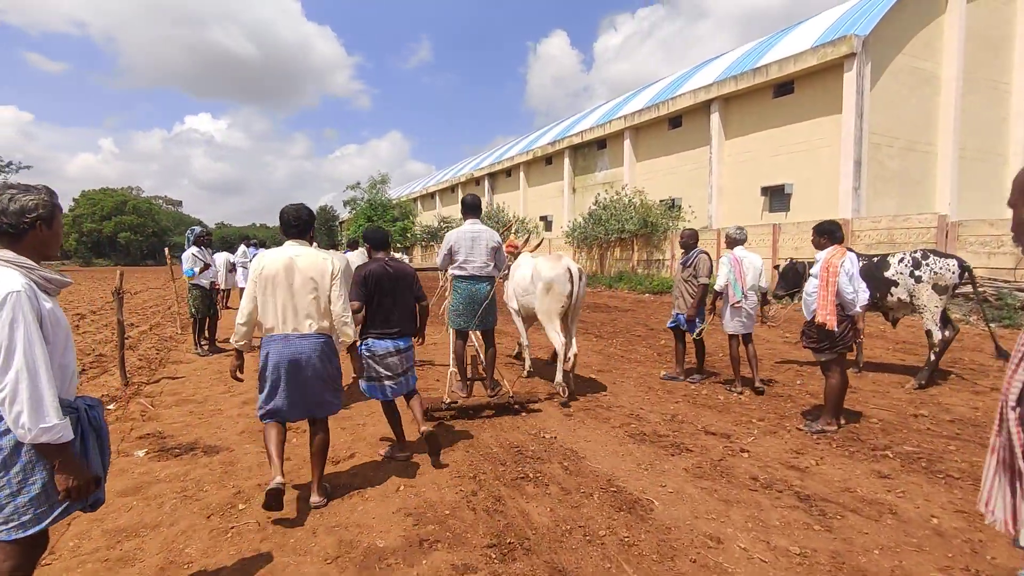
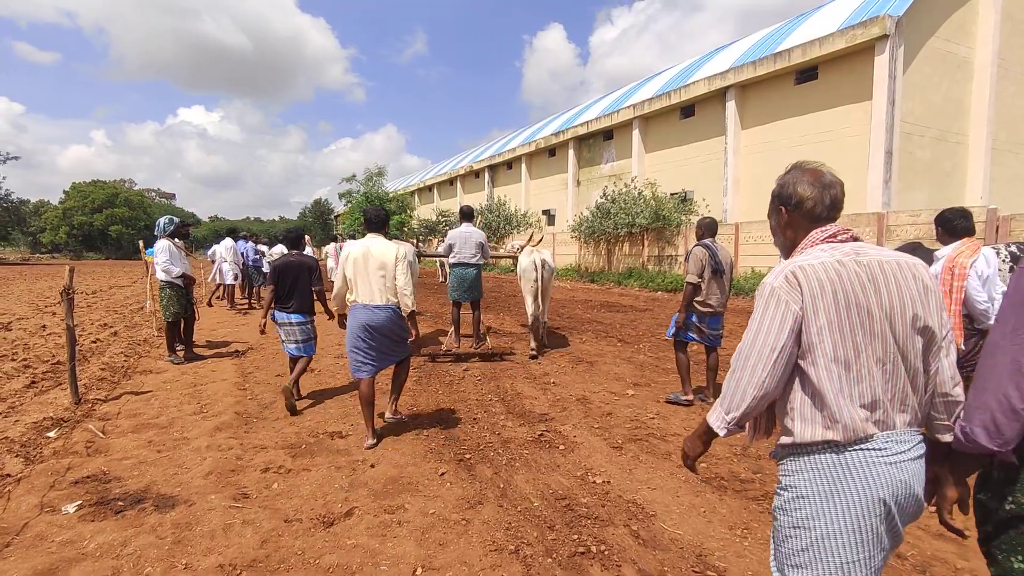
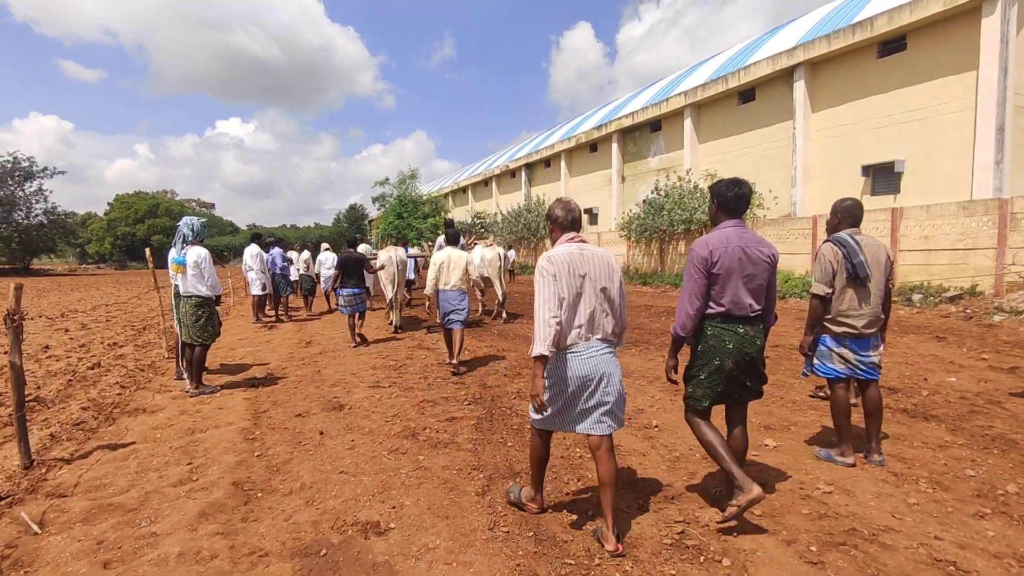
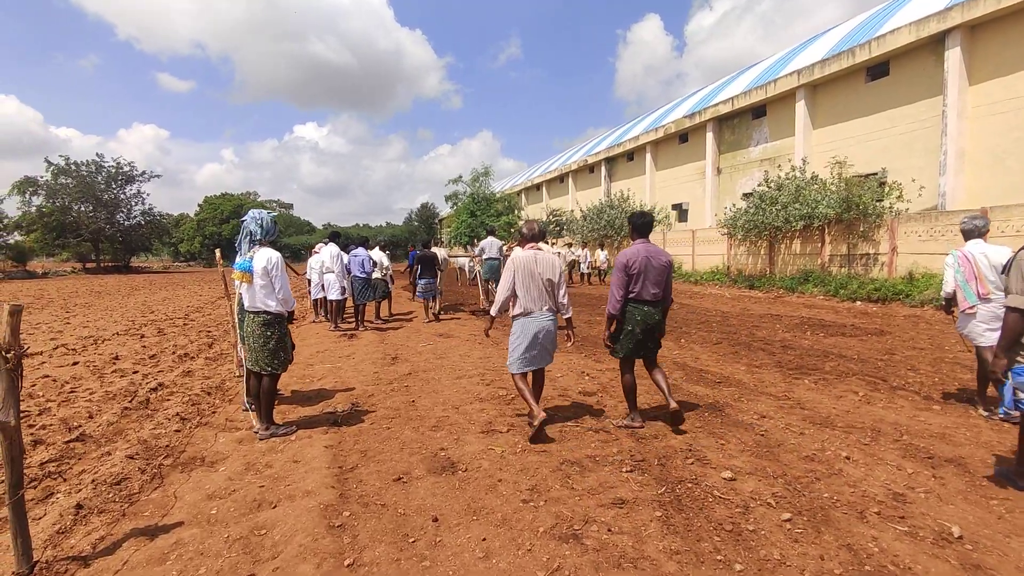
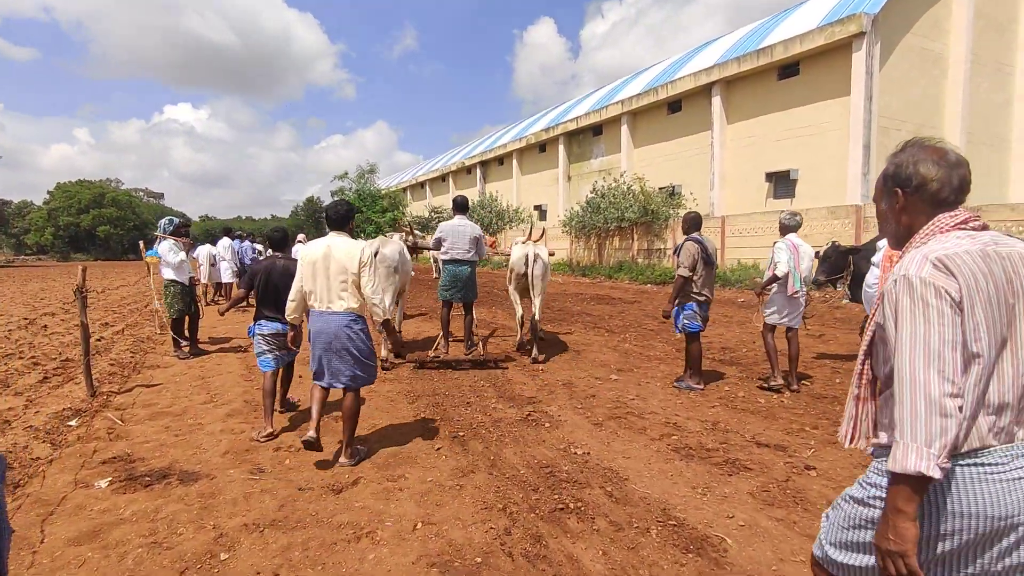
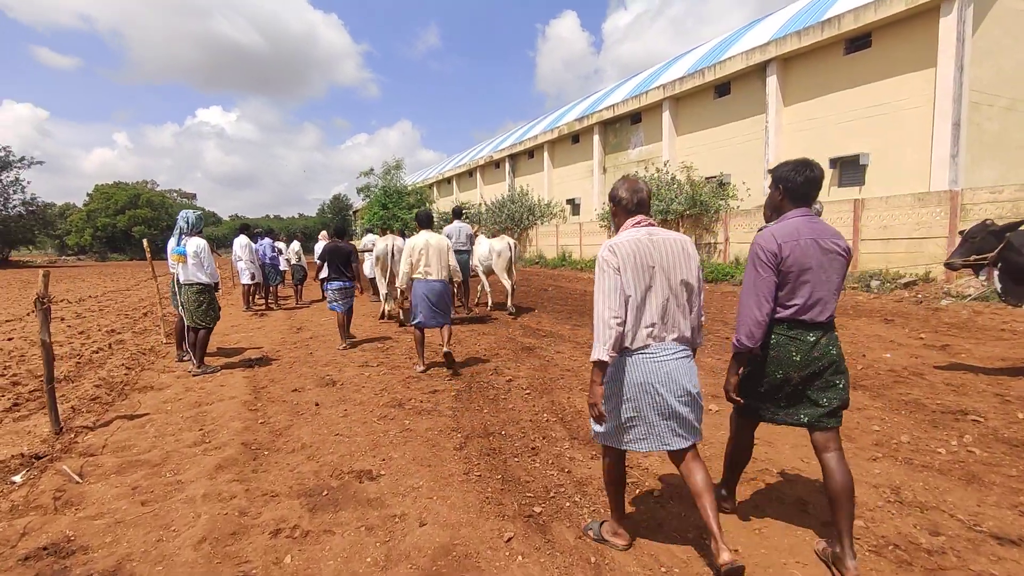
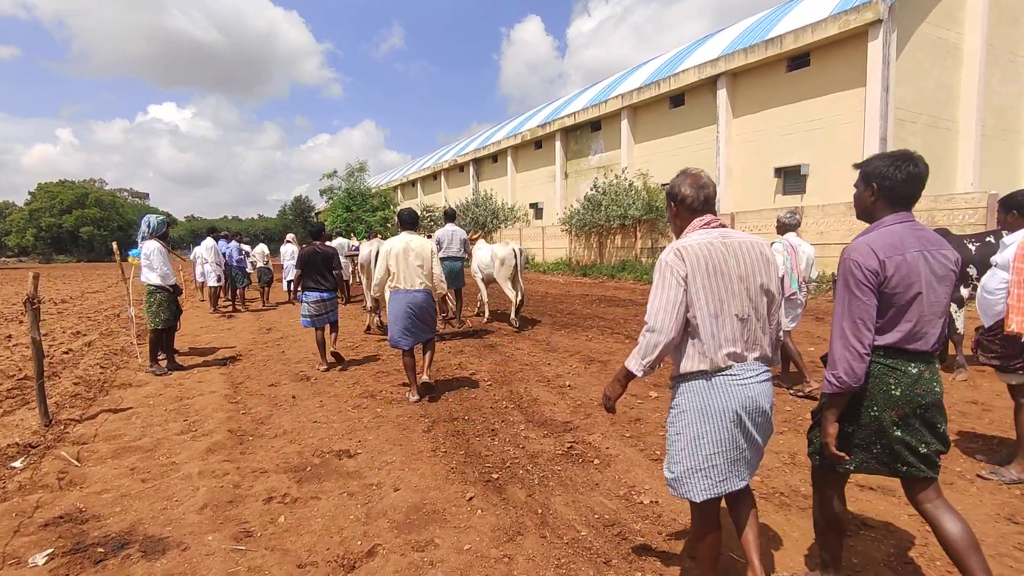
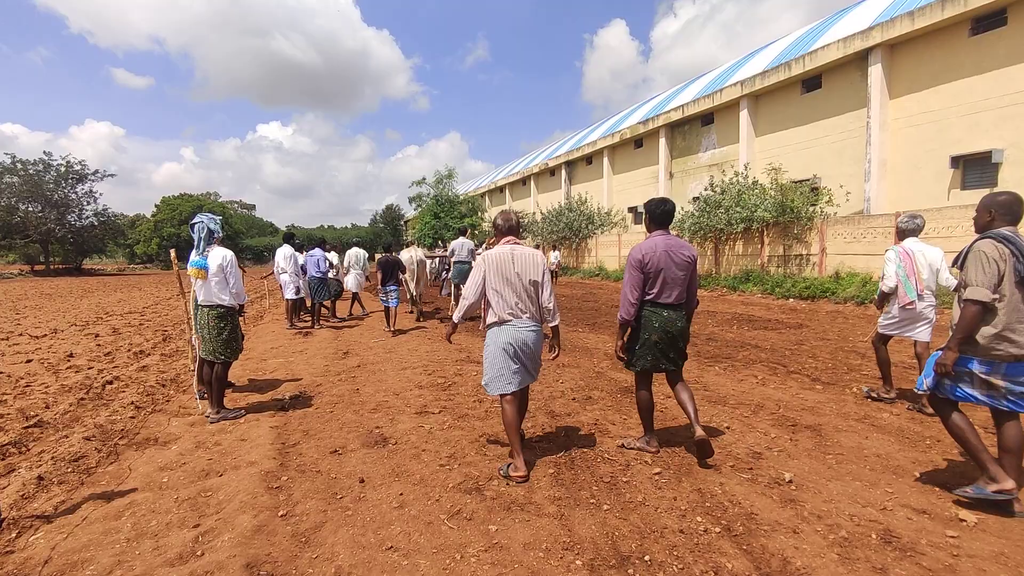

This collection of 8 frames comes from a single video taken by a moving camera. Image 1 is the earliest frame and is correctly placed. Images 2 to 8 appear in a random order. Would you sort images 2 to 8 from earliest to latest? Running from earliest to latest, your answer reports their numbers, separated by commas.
5, 2, 7, 6, 3, 8, 4
